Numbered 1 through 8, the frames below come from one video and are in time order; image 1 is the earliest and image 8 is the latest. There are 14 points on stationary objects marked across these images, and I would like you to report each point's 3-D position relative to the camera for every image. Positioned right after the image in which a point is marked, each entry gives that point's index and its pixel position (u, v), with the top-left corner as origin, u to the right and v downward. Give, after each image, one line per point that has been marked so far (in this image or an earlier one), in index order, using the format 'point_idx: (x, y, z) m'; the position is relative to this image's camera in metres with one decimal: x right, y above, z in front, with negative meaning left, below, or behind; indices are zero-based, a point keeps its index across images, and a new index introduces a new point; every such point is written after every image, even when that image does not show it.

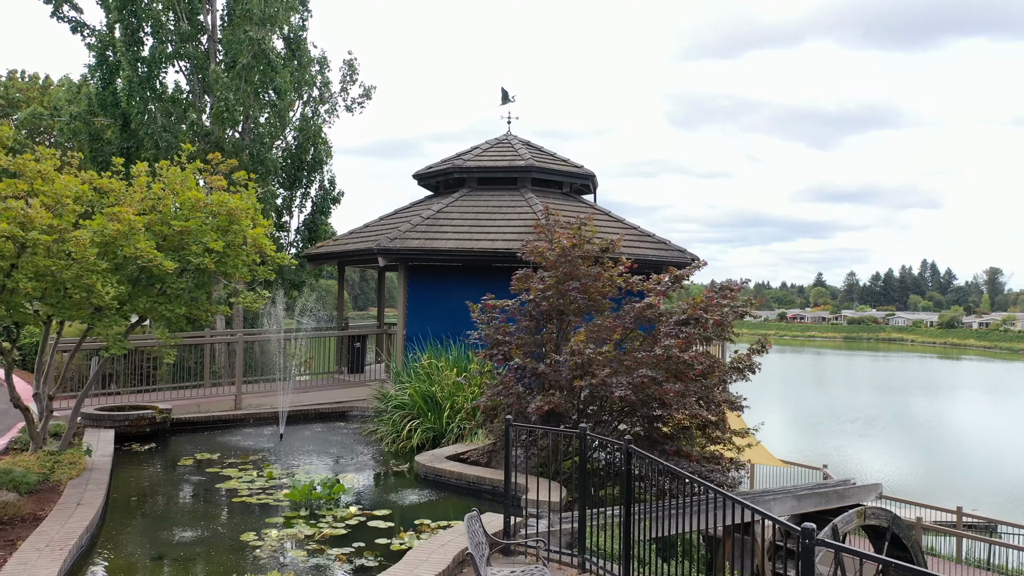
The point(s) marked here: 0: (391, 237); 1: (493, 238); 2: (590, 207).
0: (-2.1, +0.9, +11.2) m
1: (-0.3, +0.8, +11.0) m
2: (+1.6, +1.6, +12.9) m
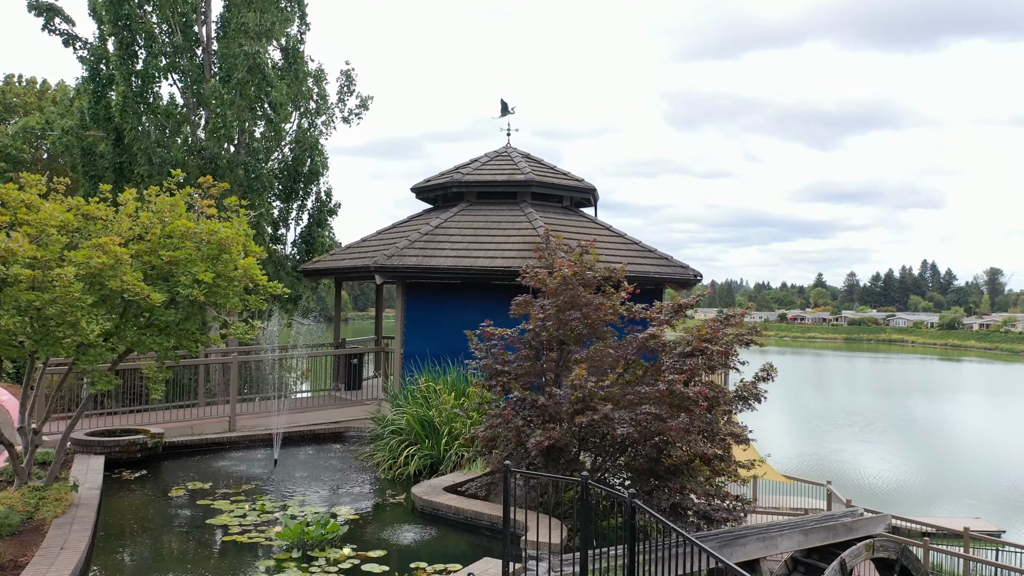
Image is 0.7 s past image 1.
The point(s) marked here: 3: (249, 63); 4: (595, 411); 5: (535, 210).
0: (-2.1, +0.6, +11.0) m
1: (-0.3, +0.5, +10.8) m
2: (+1.6, +1.3, +12.7) m
3: (-4.4, +3.8, +10.9) m
4: (+0.8, -1.2, +6.1) m
5: (+0.4, +1.5, +12.3) m
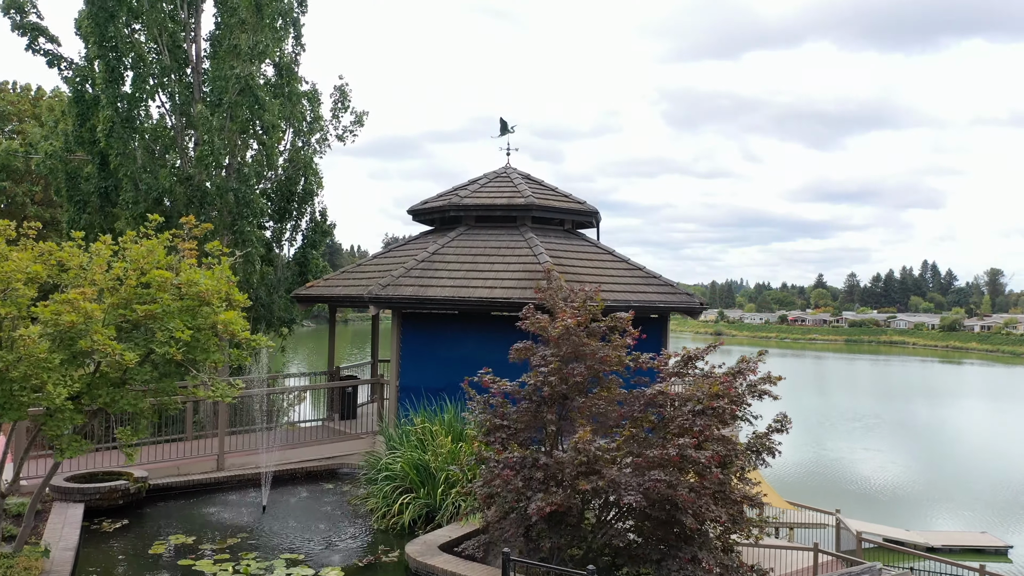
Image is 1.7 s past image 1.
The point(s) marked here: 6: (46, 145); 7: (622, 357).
0: (-2.1, +0.1, +10.6) m
1: (-0.3, 0.0, +10.4) m
2: (+1.6, +0.8, +12.3) m
3: (-4.4, +3.3, +10.5) m
4: (+0.8, -1.7, +5.8) m
5: (+0.4, +1.0, +11.9) m
6: (-8.3, +2.5, +11.5) m
7: (+1.1, -0.7, +6.4) m
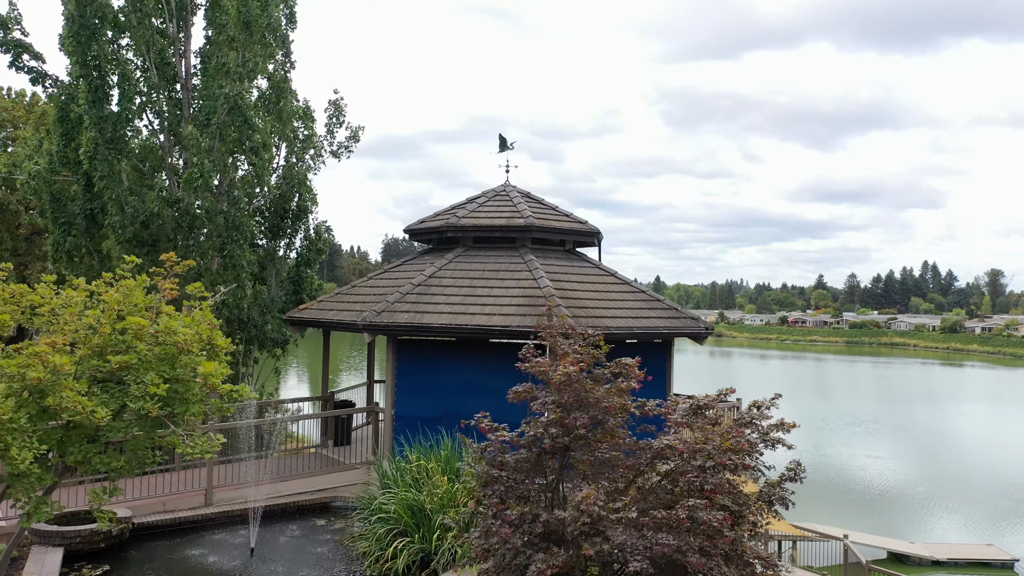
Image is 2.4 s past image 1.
0: (-2.1, -0.3, +10.3) m
1: (-0.4, -0.4, +10.0) m
2: (+1.5, +0.4, +12.0) m
3: (-4.4, +2.9, +10.1) m
4: (+0.8, -2.1, +5.4) m
5: (+0.4, +0.6, +11.6) m
6: (-8.3, +2.1, +11.1) m
7: (+1.1, -1.1, +6.0) m
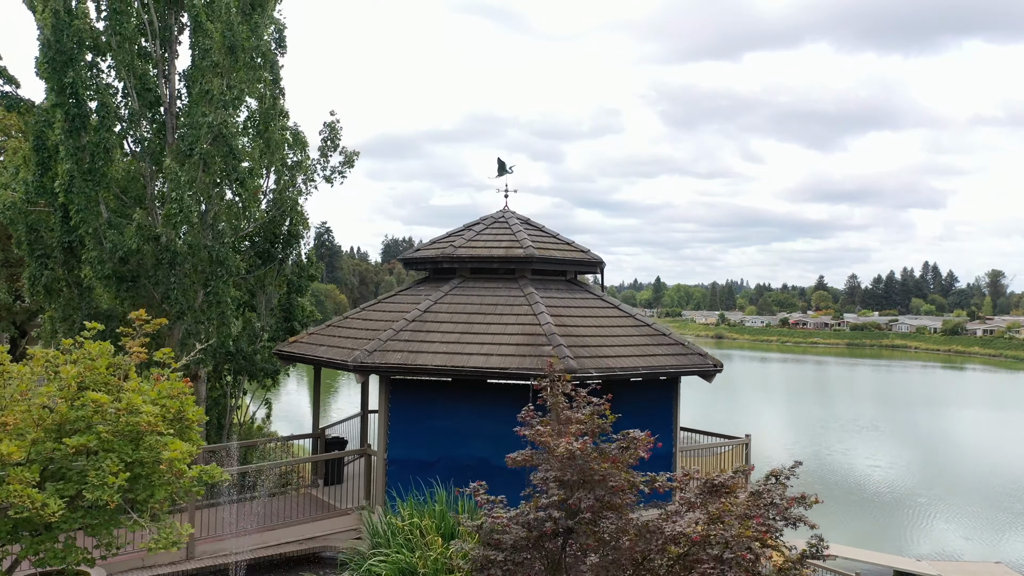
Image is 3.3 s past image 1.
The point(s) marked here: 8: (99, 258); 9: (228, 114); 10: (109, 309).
0: (-2.2, -0.9, +9.8) m
1: (-0.4, -1.0, +9.5) m
2: (+1.5, -0.2, +11.5) m
3: (-4.5, +2.3, +9.6) m
4: (+0.8, -2.7, +4.9) m
5: (+0.4, 0.0, +11.0) m
6: (-8.4, +1.5, +10.6) m
7: (+1.1, -1.7, +5.5) m
8: (-6.1, +0.4, +9.4) m
9: (-4.3, +2.6, +9.8) m
10: (-6.4, -0.3, +10.3) m
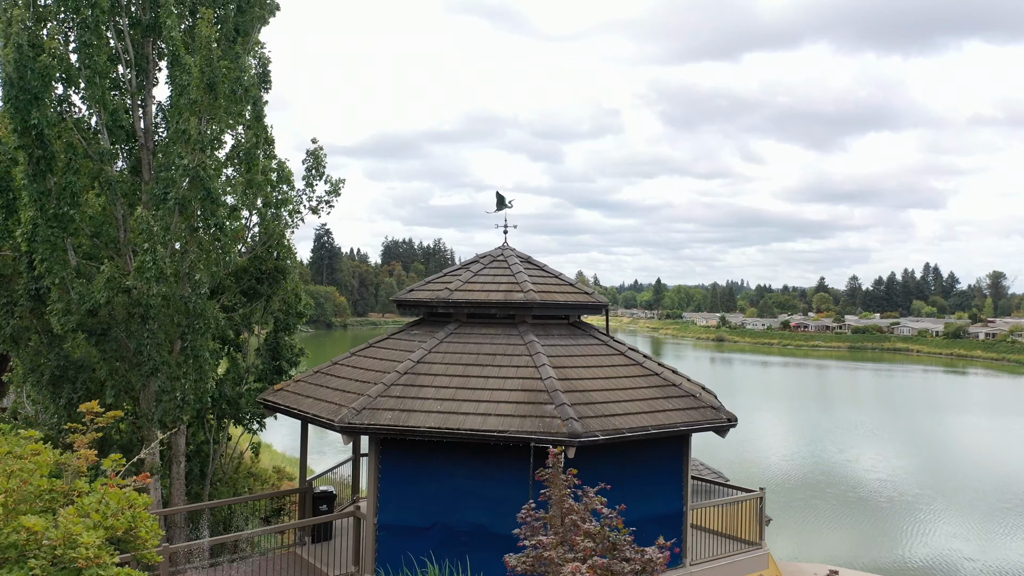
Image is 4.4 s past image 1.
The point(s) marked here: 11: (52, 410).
0: (-2.2, -1.7, +9.1) m
1: (-0.4, -1.7, +8.8) m
2: (+1.5, -0.9, +10.8) m
3: (-4.5, +1.6, +8.9) m
4: (+0.7, -3.4, +4.2) m
5: (+0.4, -0.8, +10.4) m
6: (-8.4, +0.8, +9.9) m
7: (+1.0, -2.4, +4.8) m
8: (-6.1, -0.3, +8.8) m
9: (-4.3, +1.9, +9.1) m
10: (-6.4, -1.0, +9.6) m
11: (-6.8, -1.8, +9.5) m
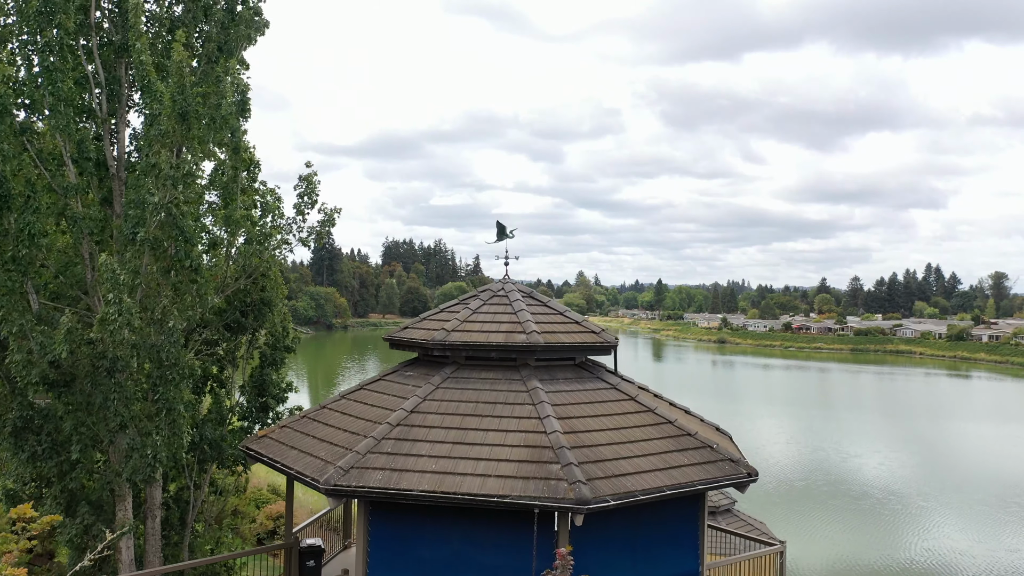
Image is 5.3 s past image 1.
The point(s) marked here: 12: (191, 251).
0: (-2.2, -2.3, +8.3) m
1: (-0.4, -2.3, +8.1) m
2: (+1.5, -1.5, +10.0) m
3: (-4.4, +0.9, +8.2) m
4: (+0.8, -4.0, +3.4) m
5: (+0.4, -1.4, +9.6) m
6: (-8.3, +0.2, +9.2) m
7: (+1.1, -3.0, +4.1) m
8: (-6.1, -0.9, +8.0) m
9: (-4.3, +1.3, +8.3) m
10: (-6.4, -1.7, +8.8) m
11: (-6.7, -2.4, +8.7) m
12: (-4.2, +0.5, +8.4) m
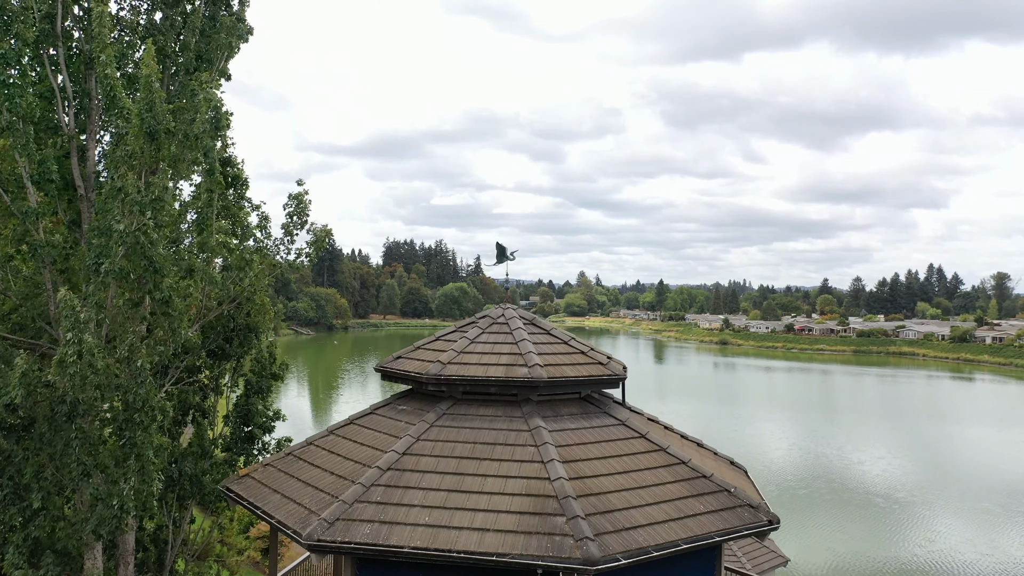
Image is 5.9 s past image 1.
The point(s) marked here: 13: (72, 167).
0: (-2.1, -2.7, +7.6) m
1: (-0.4, -2.7, +7.3) m
2: (+1.5, -1.9, +9.3) m
3: (-4.4, +0.5, +7.5) m
4: (+0.8, -4.4, +2.7) m
5: (+0.4, -1.8, +8.9) m
6: (-8.3, -0.2, +8.5) m
7: (+1.1, -3.4, +3.3) m
8: (-6.1, -1.3, +7.3) m
9: (-4.3, +0.9, +7.6) m
10: (-6.4, -2.1, +8.1) m
11: (-6.7, -2.8, +8.0) m
12: (-4.2, +0.1, +7.7) m
13: (-6.0, +1.6, +8.7) m
